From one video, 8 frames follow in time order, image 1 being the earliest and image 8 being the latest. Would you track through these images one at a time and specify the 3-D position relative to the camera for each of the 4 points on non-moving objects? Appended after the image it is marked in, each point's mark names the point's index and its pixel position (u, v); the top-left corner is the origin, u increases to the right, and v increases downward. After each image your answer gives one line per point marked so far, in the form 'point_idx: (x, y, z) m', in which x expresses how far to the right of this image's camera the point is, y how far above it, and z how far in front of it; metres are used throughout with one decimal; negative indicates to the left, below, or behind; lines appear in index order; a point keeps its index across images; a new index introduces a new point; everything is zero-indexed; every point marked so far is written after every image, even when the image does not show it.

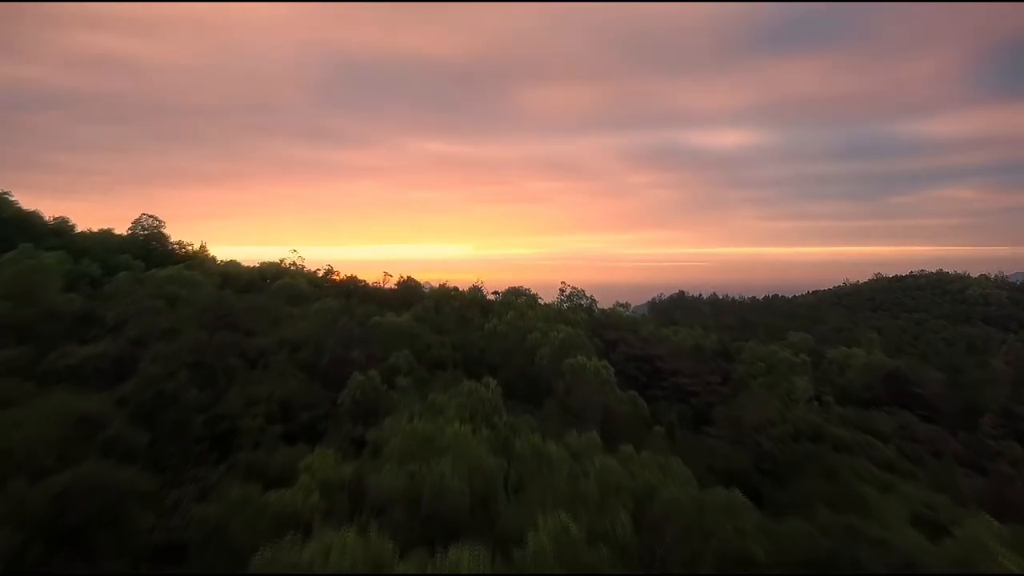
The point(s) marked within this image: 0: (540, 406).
0: (+0.5, -2.2, +9.6) m
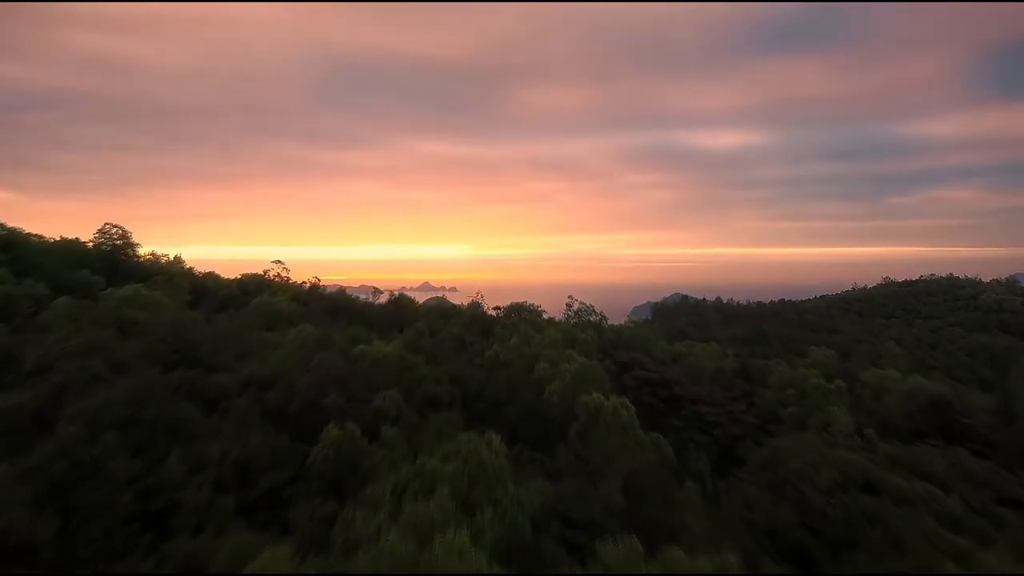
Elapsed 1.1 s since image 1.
0: (+0.6, -2.7, +8.2) m
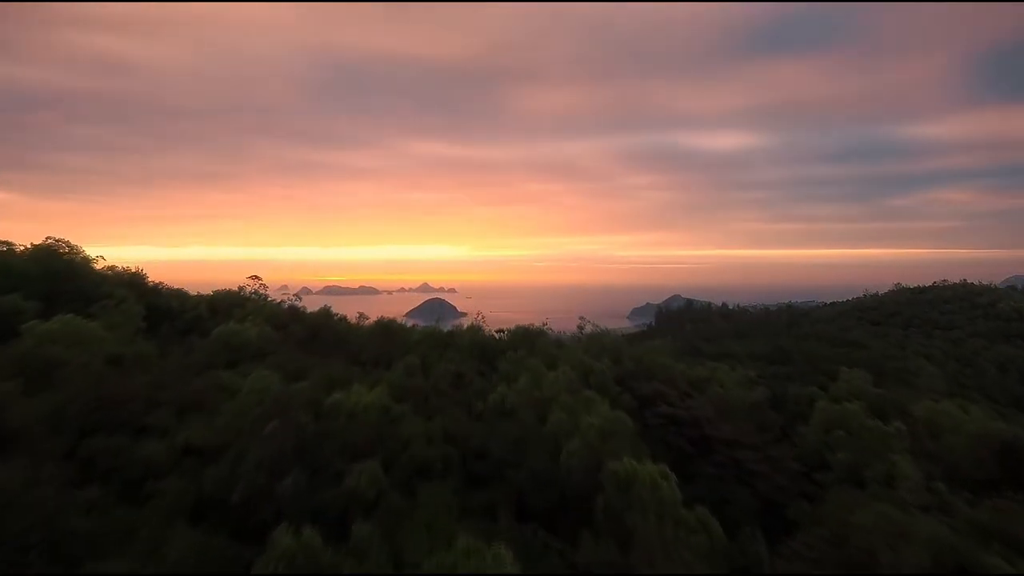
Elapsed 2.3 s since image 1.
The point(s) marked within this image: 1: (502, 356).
0: (+0.8, -3.2, +6.5) m
1: (-0.2, -1.7, +11.2) m
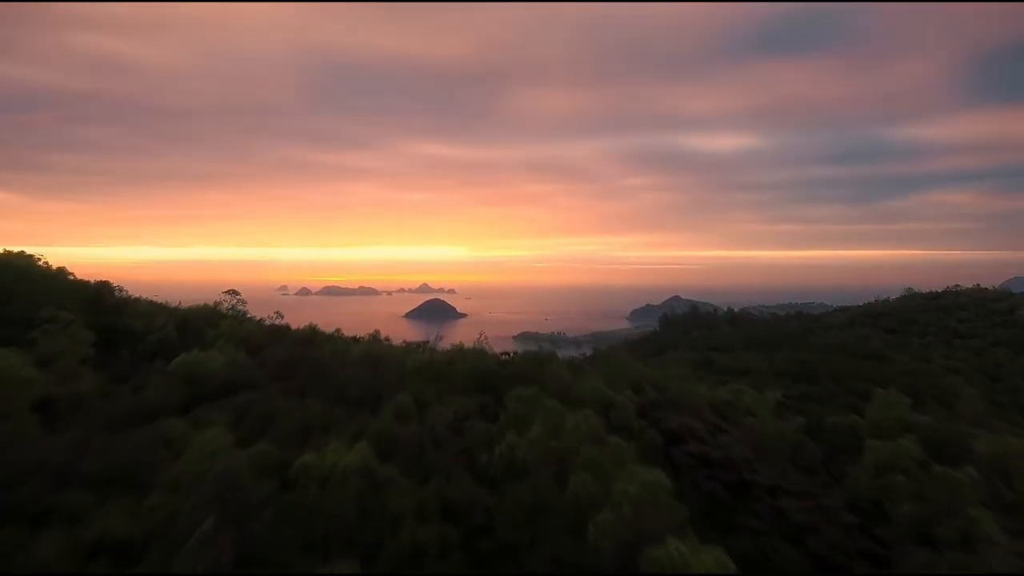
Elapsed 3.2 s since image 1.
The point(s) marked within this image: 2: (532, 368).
0: (+0.9, -3.6, +5.0) m
1: (0.0, -2.1, +9.7) m
2: (+0.4, -1.9, +10.9) m
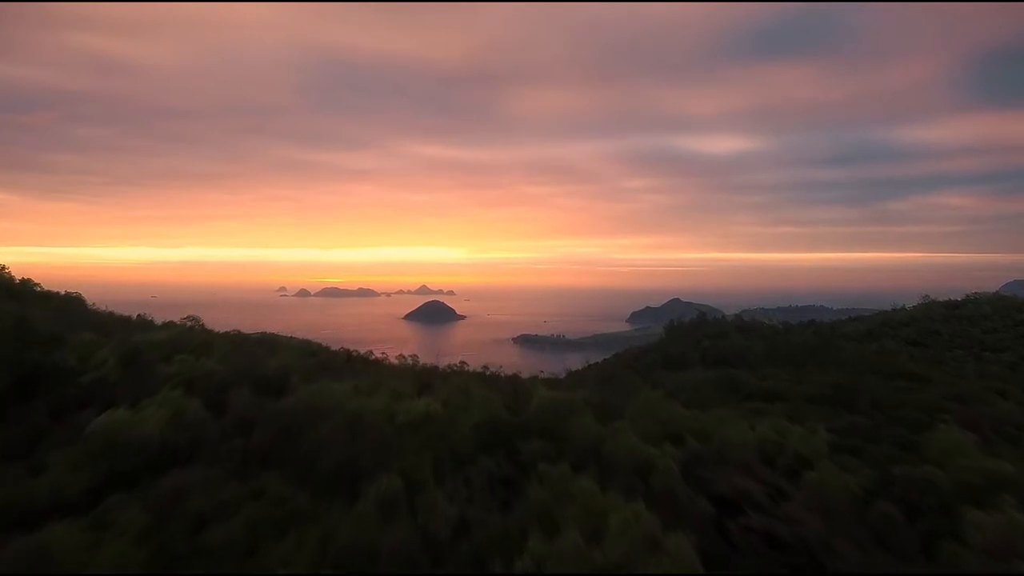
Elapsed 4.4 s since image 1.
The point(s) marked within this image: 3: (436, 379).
0: (+1.2, -4.2, +3.0) m
1: (+0.2, -2.6, +7.7) m
2: (+0.7, -2.4, +8.9) m
3: (-1.9, -2.4, +12.8) m
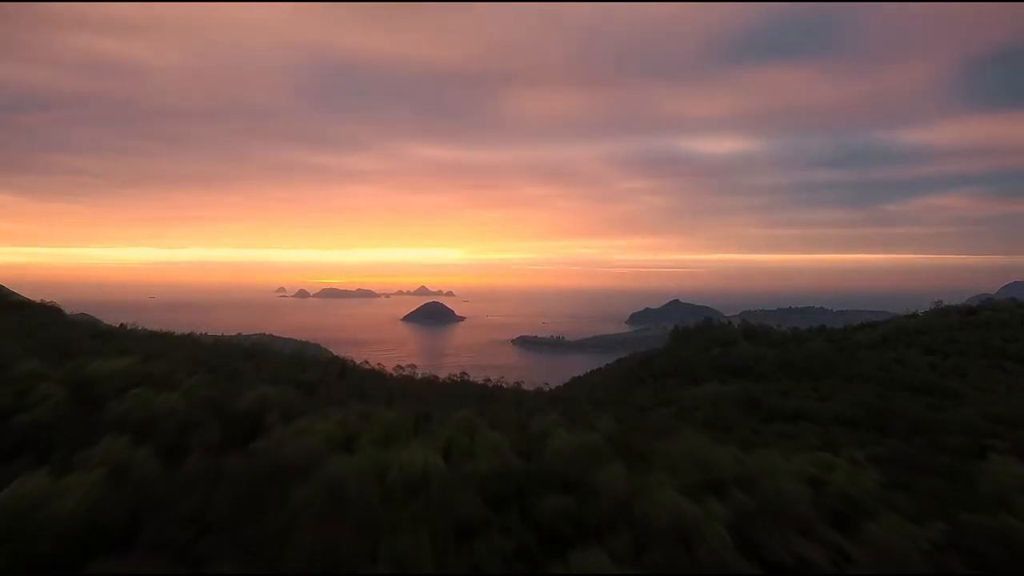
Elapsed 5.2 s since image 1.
0: (+1.5, -4.5, +1.5) m
1: (+0.5, -3.0, +6.3) m
2: (+0.9, -2.8, +7.4) m
3: (-1.7, -2.7, +11.3) m
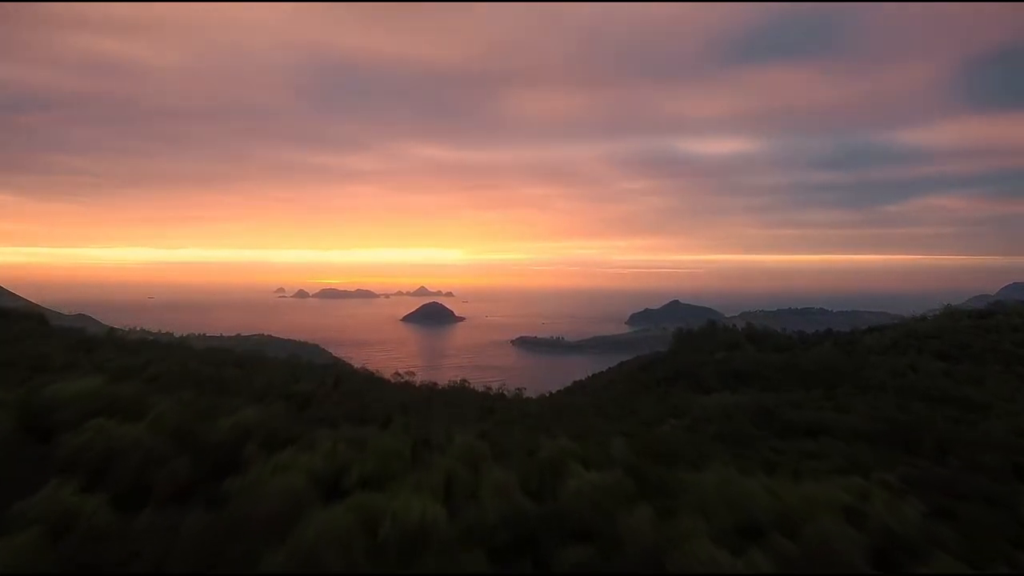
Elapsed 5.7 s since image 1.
0: (+1.6, -4.8, +0.5) m
1: (+0.6, -3.3, +5.3) m
2: (+1.1, -3.1, +6.4) m
3: (-1.5, -3.0, +10.3) m
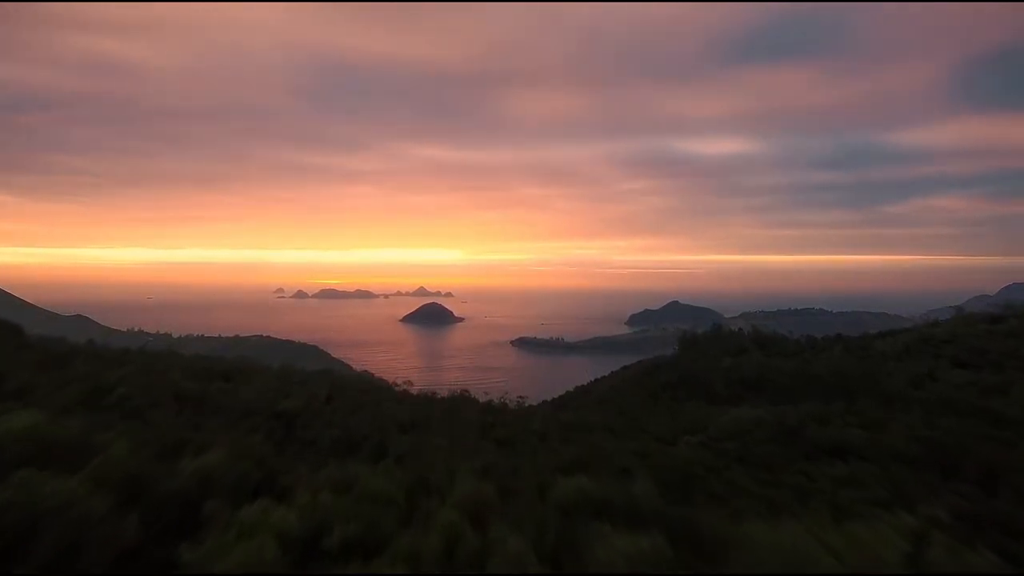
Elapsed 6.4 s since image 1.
0: (+1.8, -5.1, -0.7) m
1: (+0.8, -3.6, +4.0) m
2: (+1.2, -3.4, +5.2) m
3: (-1.4, -3.3, +9.1) m
